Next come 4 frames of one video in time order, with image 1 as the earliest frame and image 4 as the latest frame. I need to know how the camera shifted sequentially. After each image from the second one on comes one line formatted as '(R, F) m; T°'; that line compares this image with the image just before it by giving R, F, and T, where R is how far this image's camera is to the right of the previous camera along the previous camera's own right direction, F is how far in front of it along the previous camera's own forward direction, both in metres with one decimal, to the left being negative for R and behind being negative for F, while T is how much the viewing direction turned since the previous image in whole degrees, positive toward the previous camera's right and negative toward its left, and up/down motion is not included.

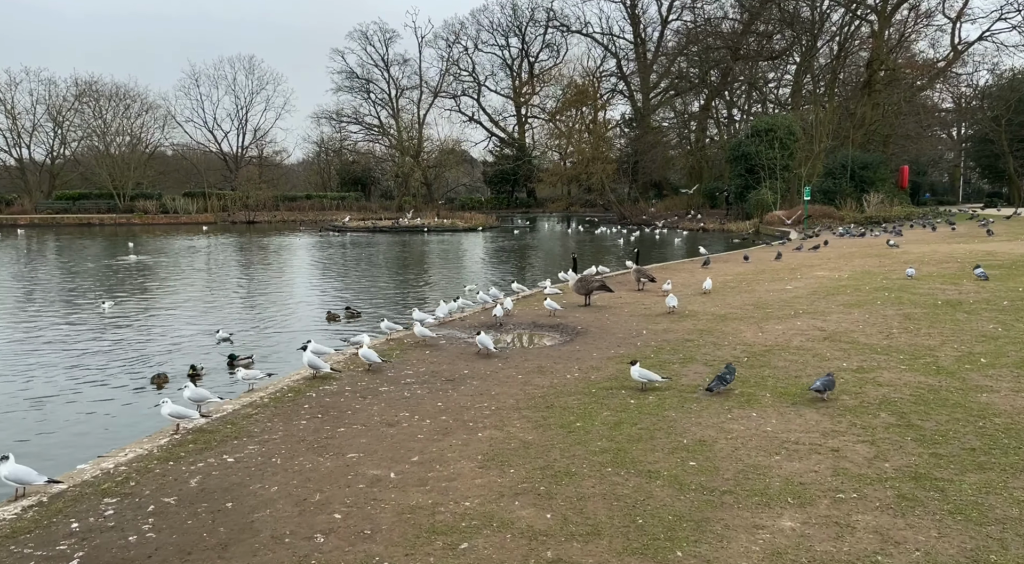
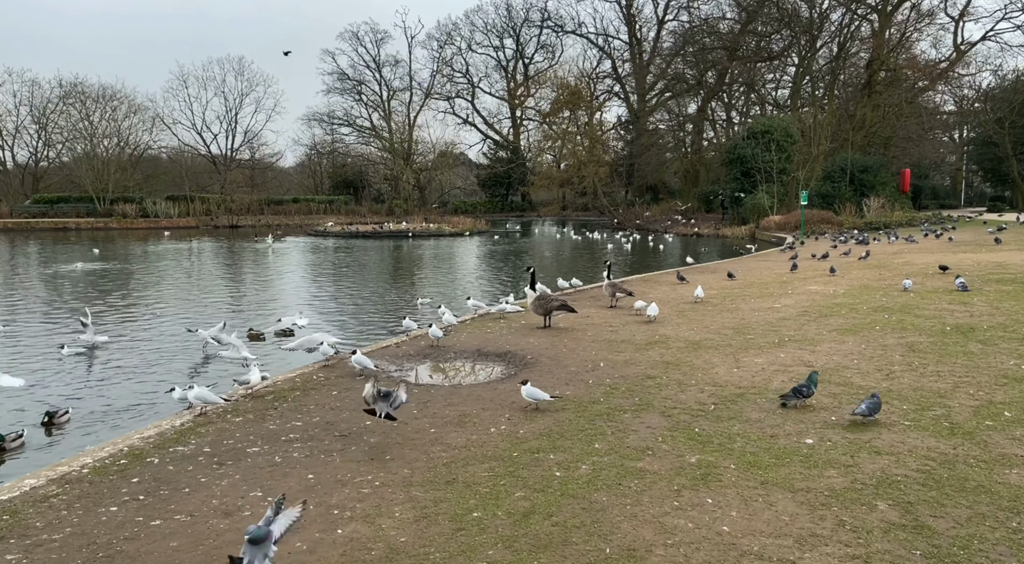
(+0.9, +1.9) m; 0°
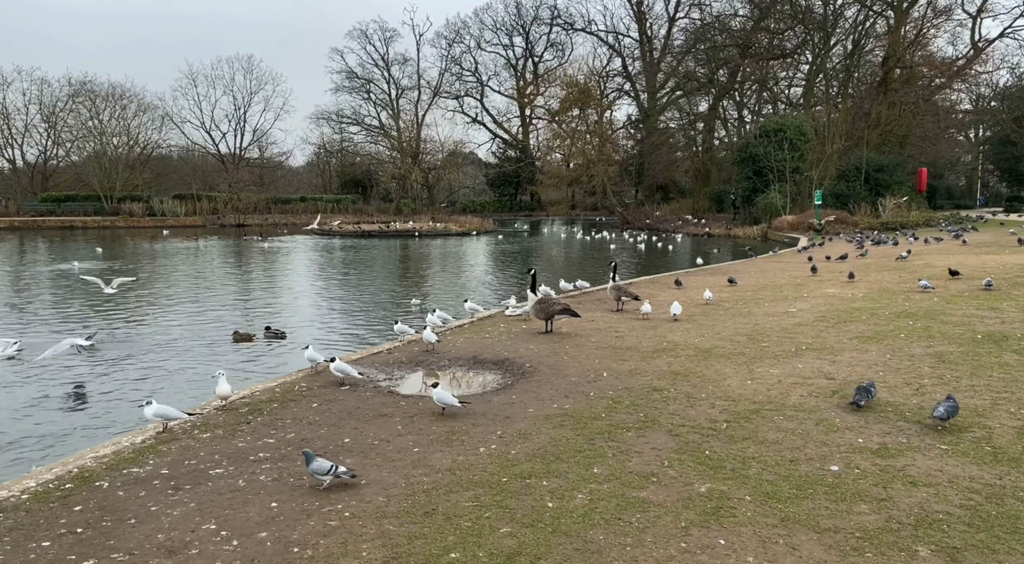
(+0.2, +0.7) m; -1°
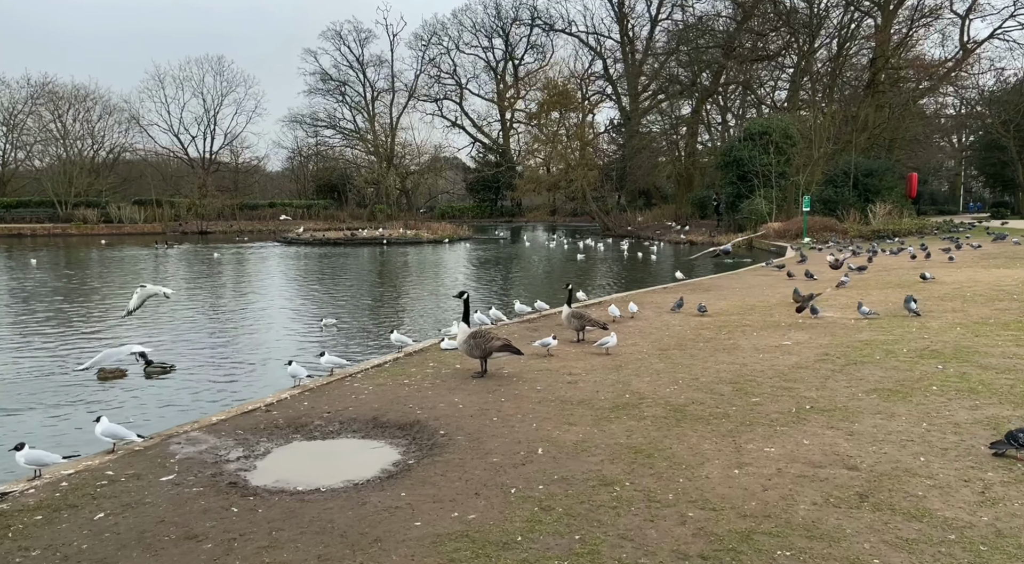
(+0.8, +2.7) m; +1°
